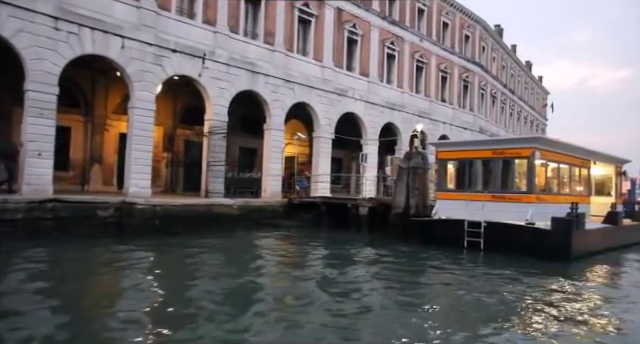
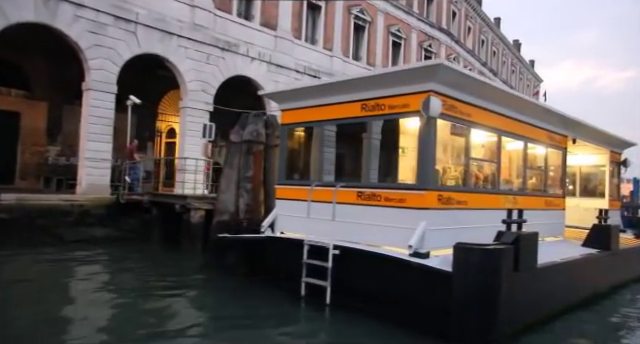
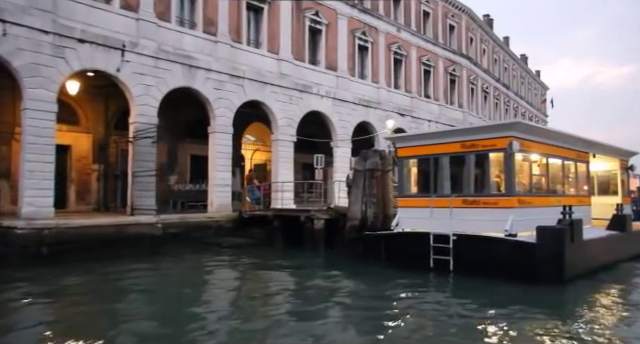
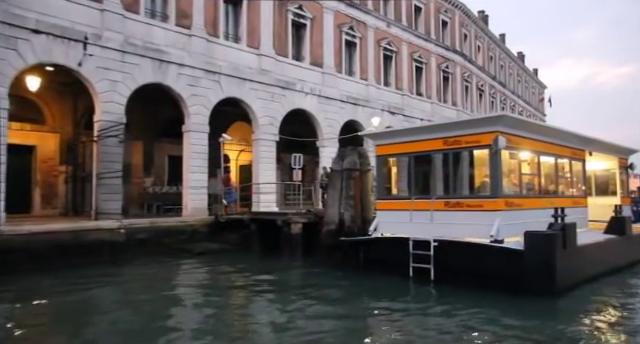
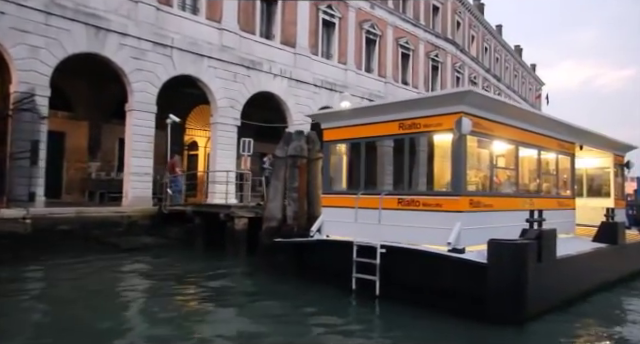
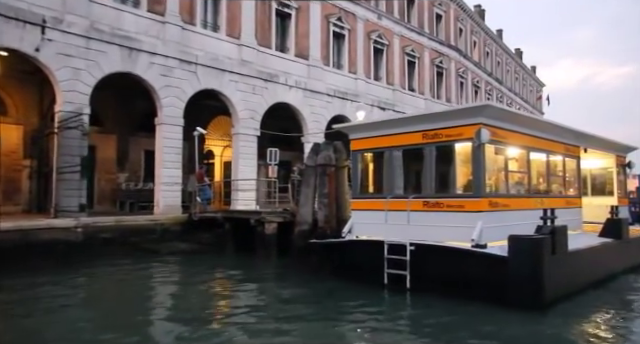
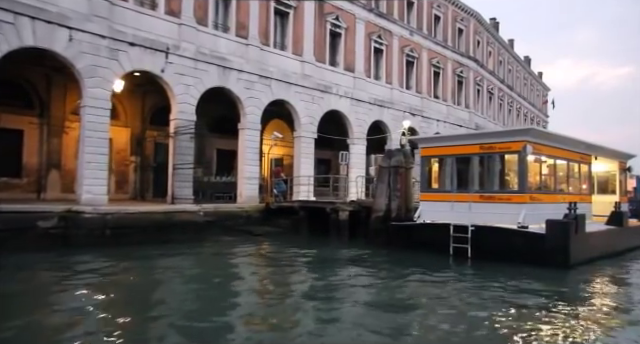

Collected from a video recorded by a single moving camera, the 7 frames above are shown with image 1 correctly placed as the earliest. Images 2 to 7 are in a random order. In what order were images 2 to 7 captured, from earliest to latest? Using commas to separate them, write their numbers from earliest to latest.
7, 3, 4, 6, 5, 2
